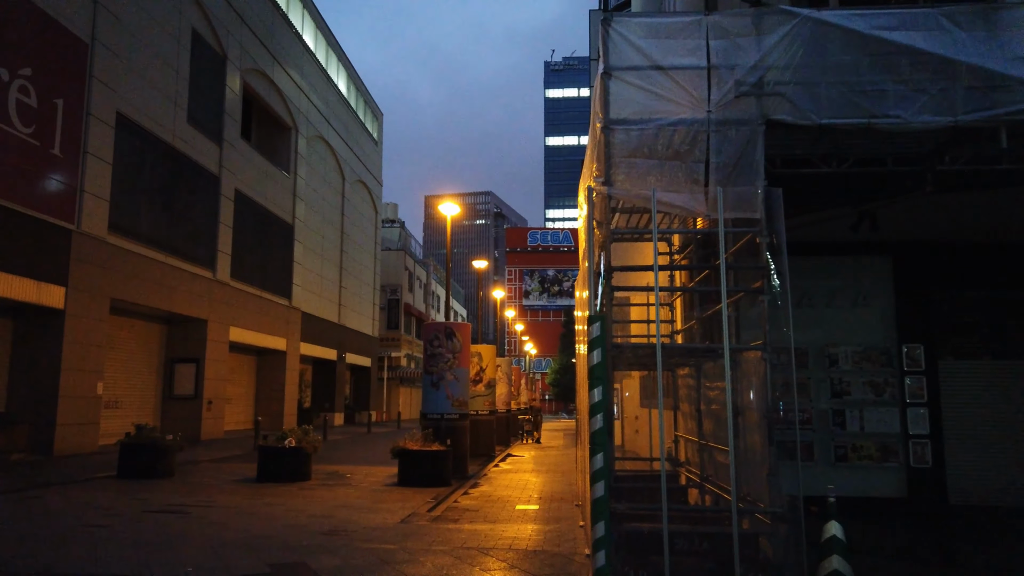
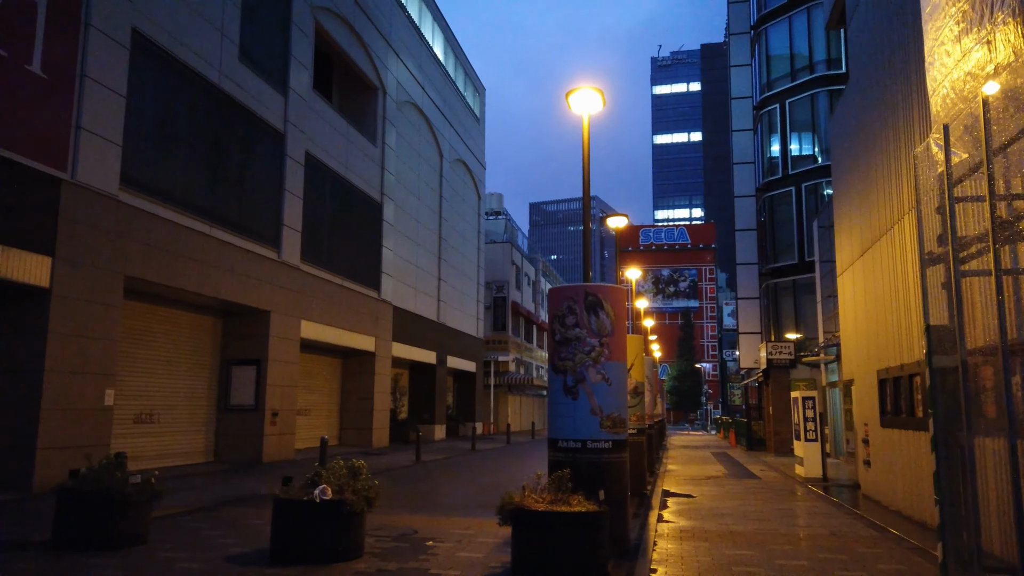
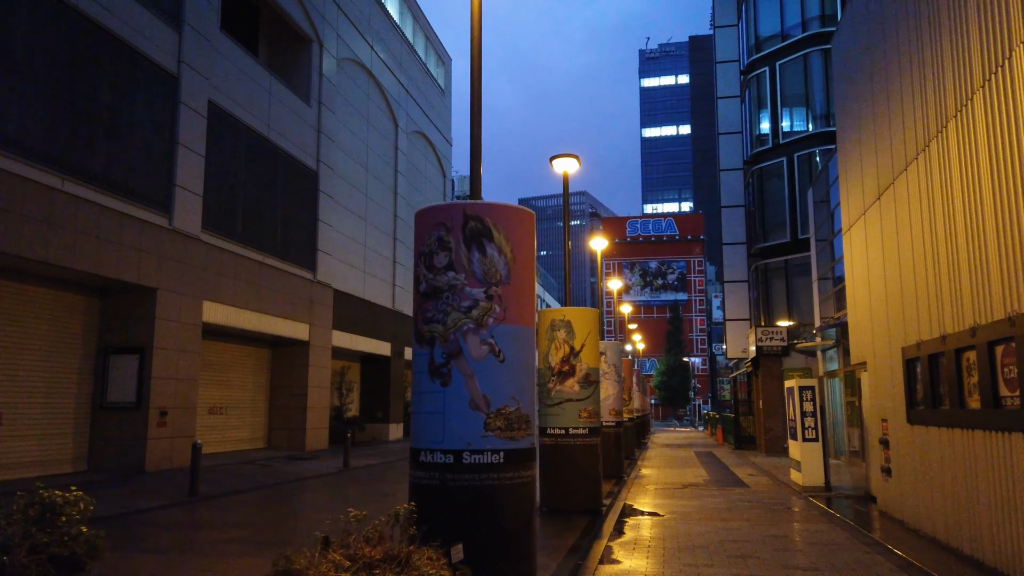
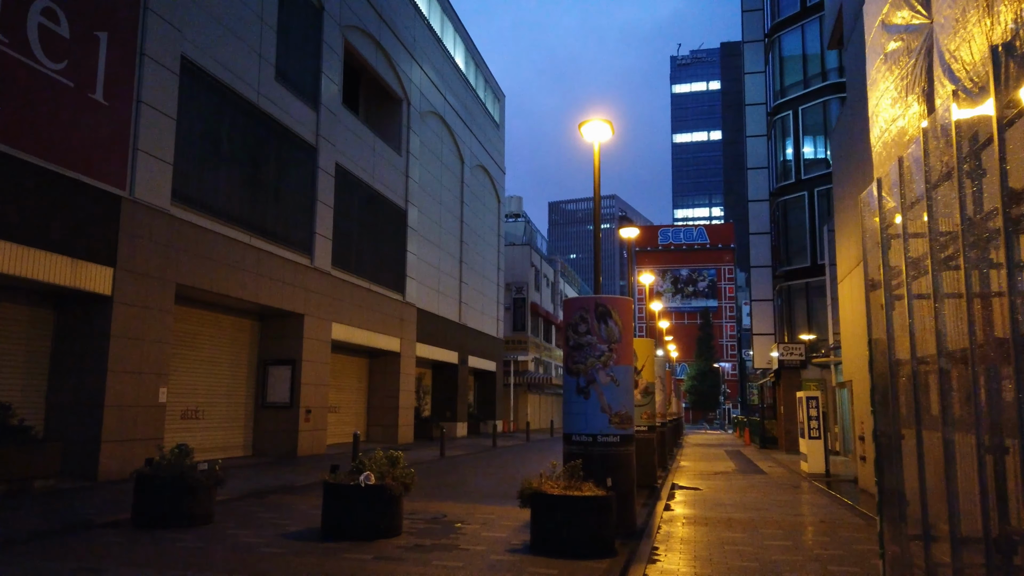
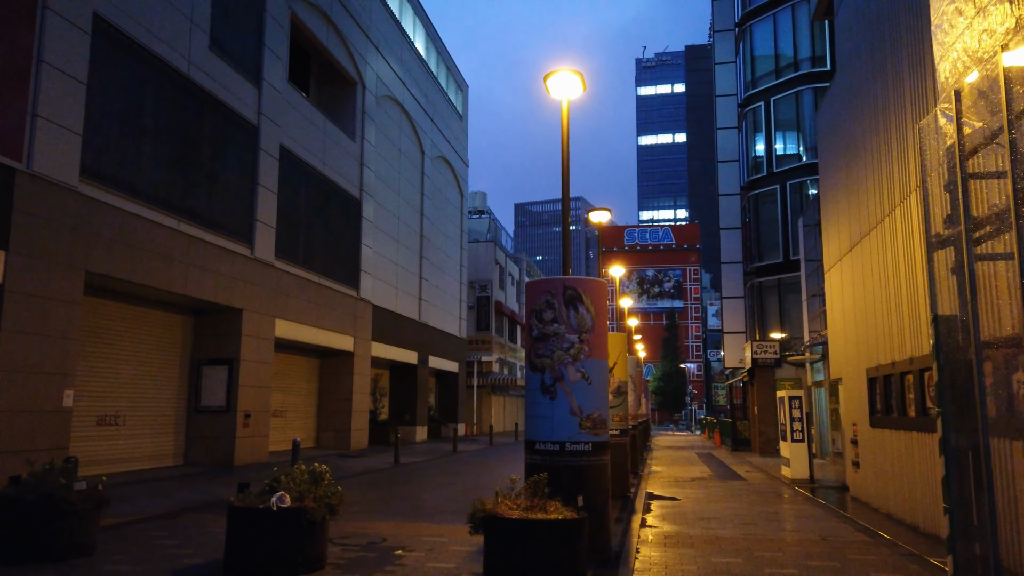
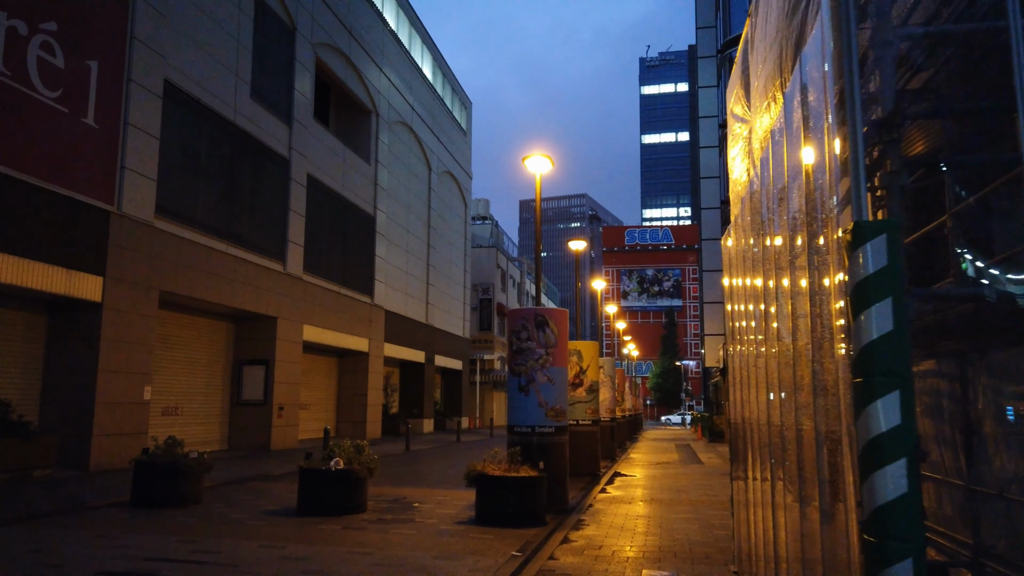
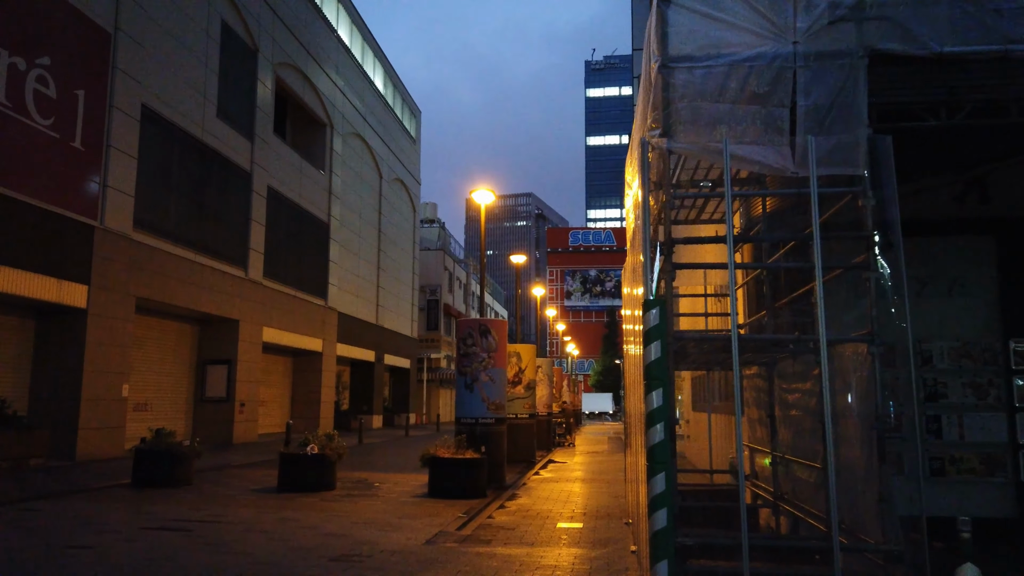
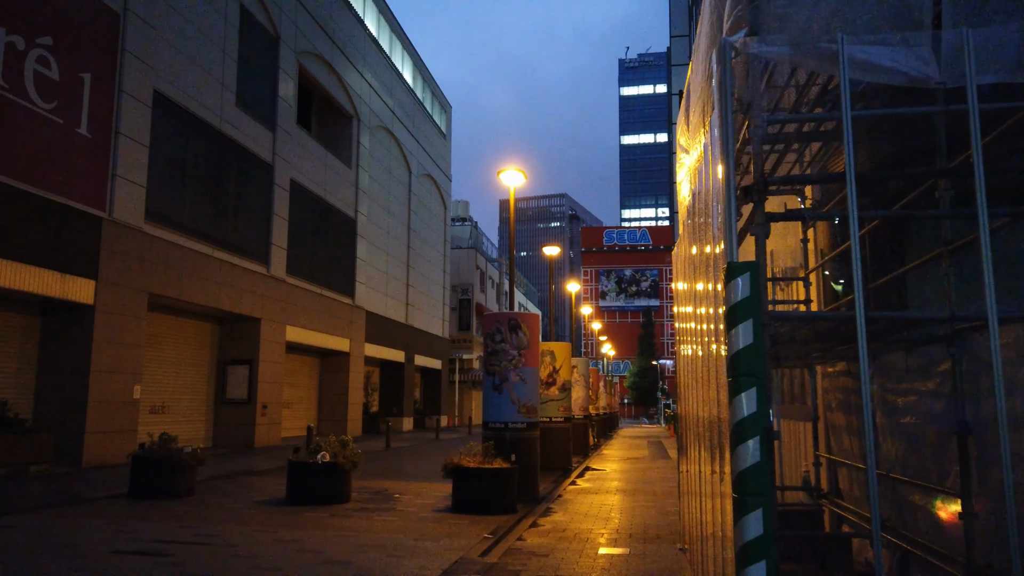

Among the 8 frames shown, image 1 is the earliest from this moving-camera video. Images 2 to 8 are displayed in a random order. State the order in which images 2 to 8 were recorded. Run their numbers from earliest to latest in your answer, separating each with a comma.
7, 8, 6, 4, 2, 5, 3
